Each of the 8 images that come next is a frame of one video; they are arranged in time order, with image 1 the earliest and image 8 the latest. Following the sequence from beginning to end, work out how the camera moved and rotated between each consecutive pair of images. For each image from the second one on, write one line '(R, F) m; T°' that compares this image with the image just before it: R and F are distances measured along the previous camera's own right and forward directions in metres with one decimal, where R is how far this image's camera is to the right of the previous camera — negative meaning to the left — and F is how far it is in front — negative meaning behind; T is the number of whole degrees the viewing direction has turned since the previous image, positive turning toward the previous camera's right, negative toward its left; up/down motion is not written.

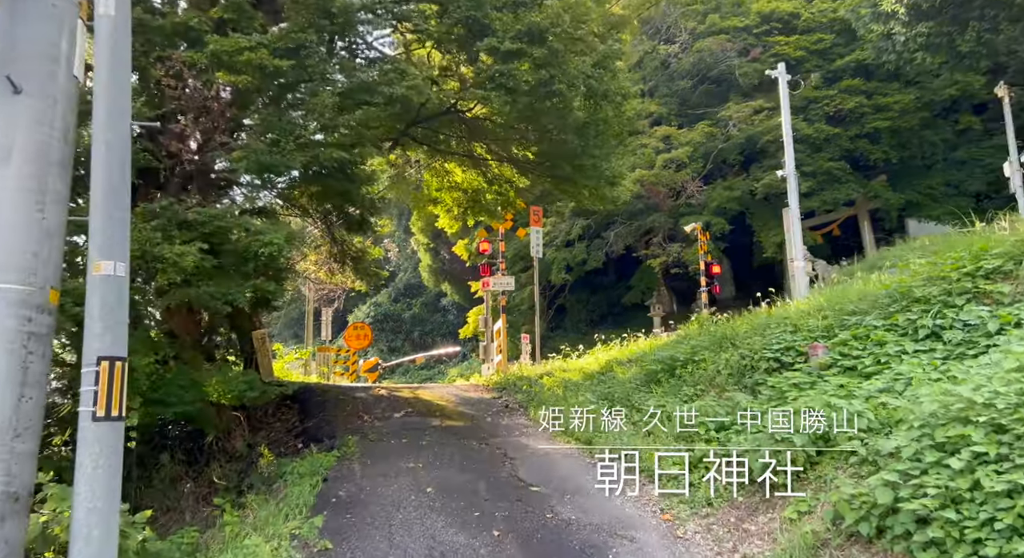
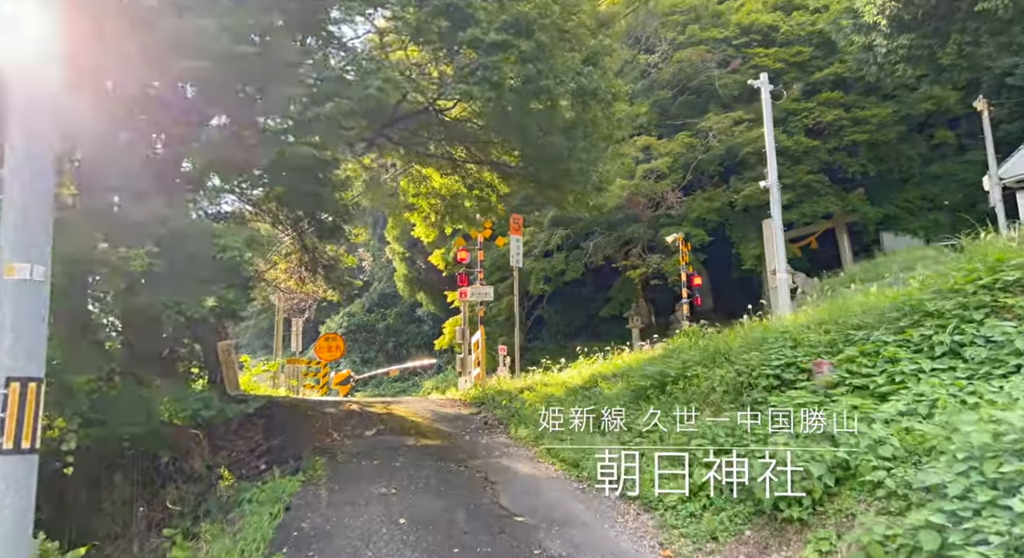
(-0.1, +0.4) m; +2°
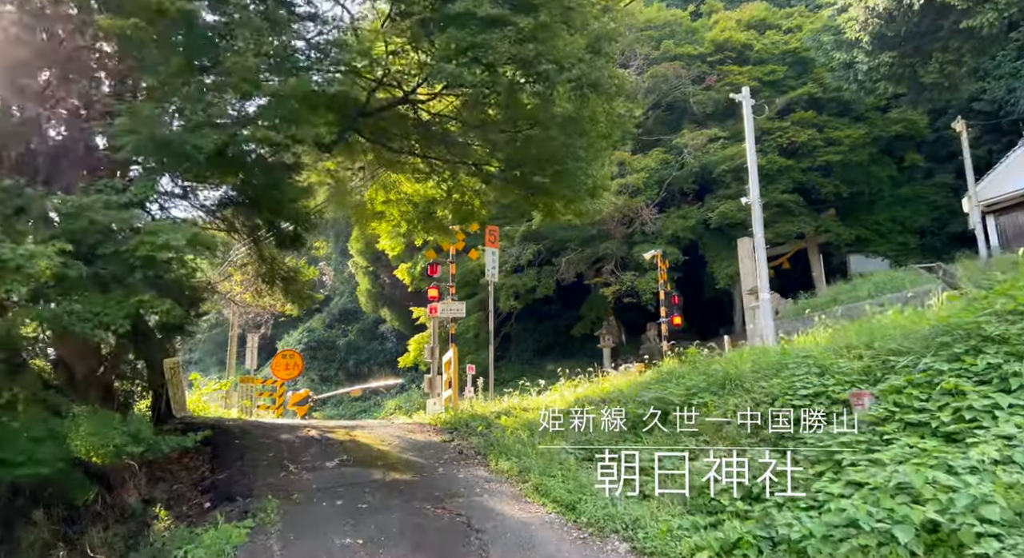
(-0.2, +0.7) m; +3°
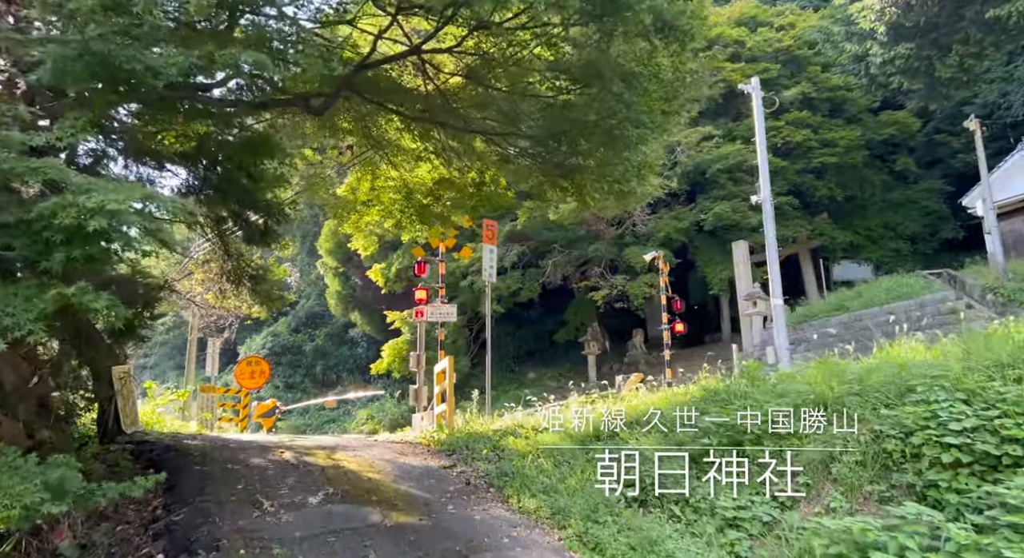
(-0.5, +1.2) m; +3°
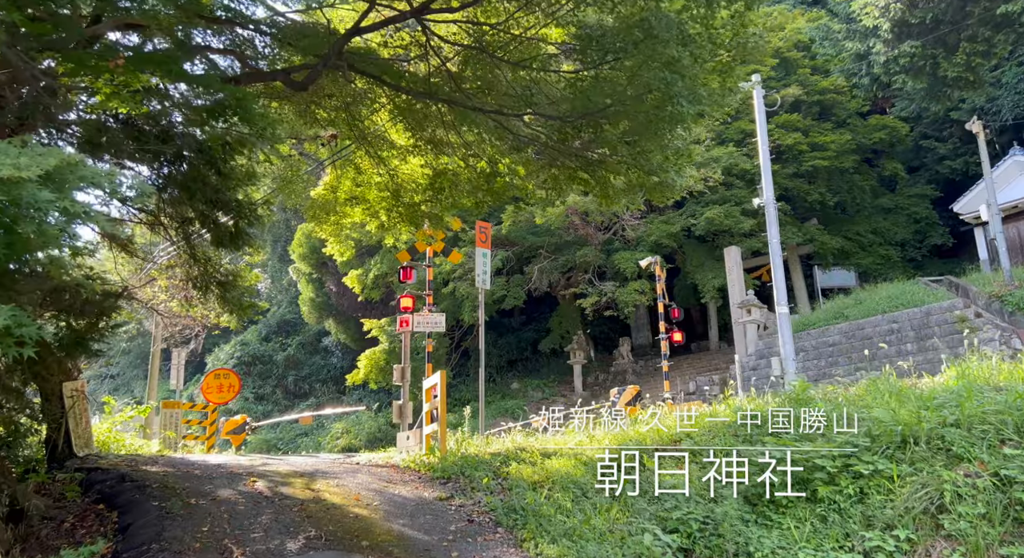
(-0.3, +0.8) m; +2°
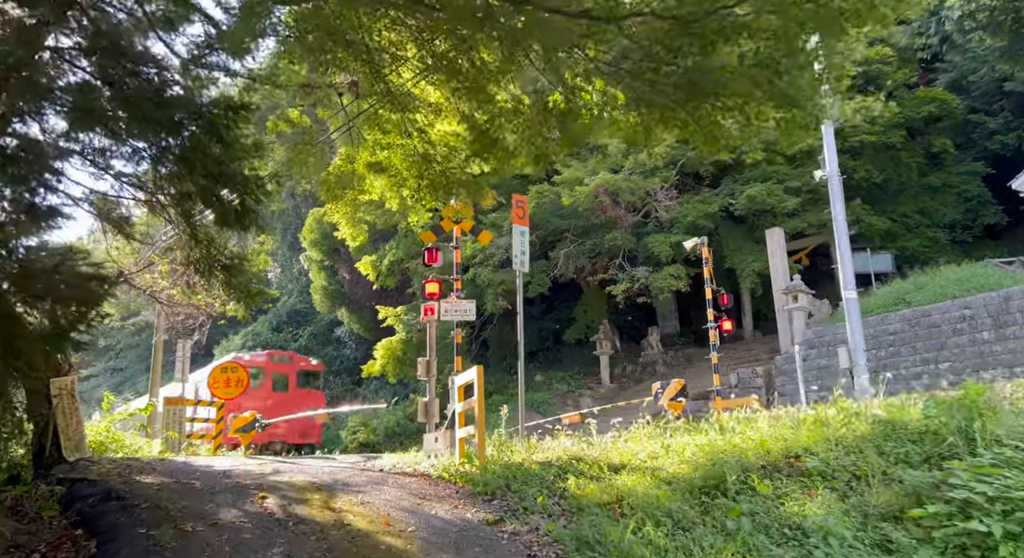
(-0.4, +1.2) m; -1°
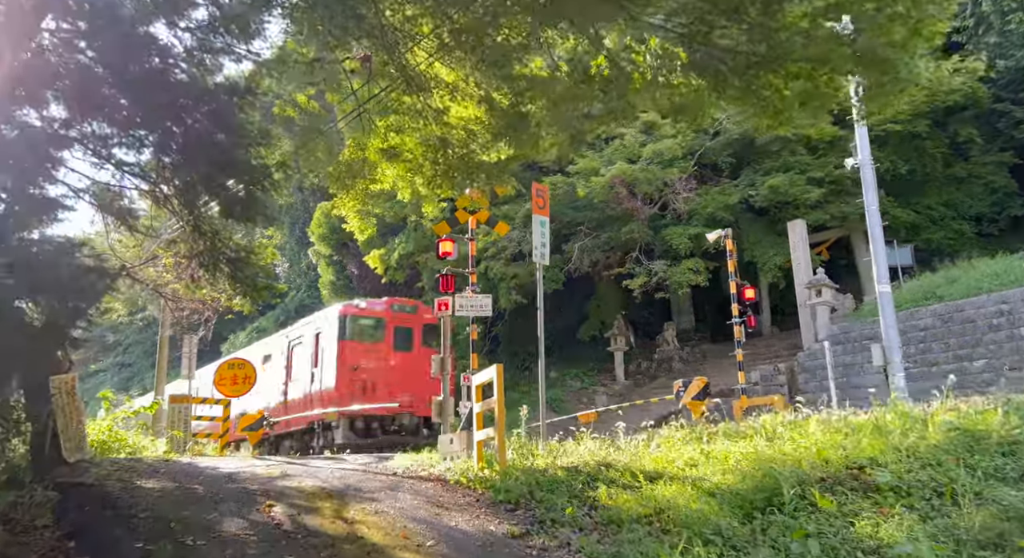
(-0.1, +0.4) m; -1°
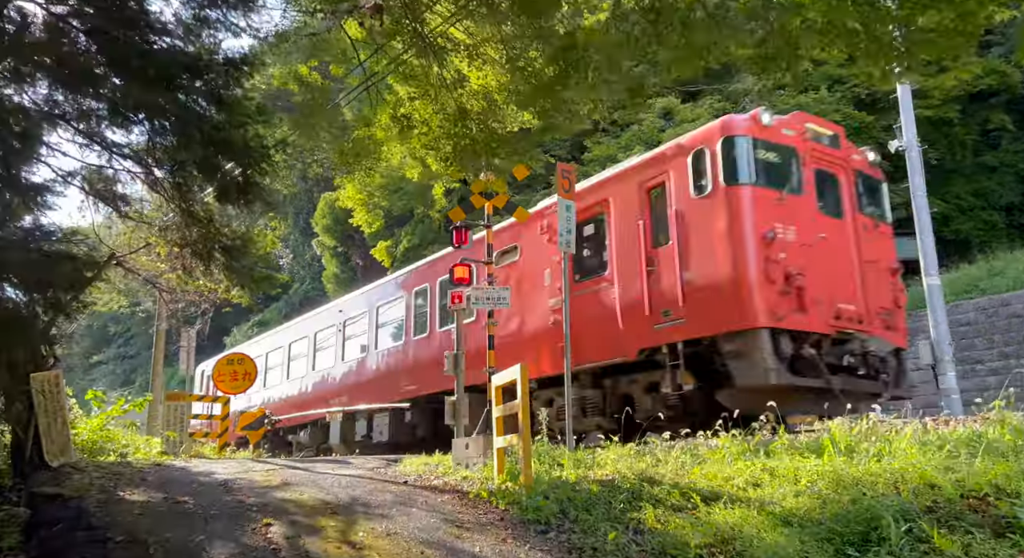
(-0.2, +0.7) m; 0°
